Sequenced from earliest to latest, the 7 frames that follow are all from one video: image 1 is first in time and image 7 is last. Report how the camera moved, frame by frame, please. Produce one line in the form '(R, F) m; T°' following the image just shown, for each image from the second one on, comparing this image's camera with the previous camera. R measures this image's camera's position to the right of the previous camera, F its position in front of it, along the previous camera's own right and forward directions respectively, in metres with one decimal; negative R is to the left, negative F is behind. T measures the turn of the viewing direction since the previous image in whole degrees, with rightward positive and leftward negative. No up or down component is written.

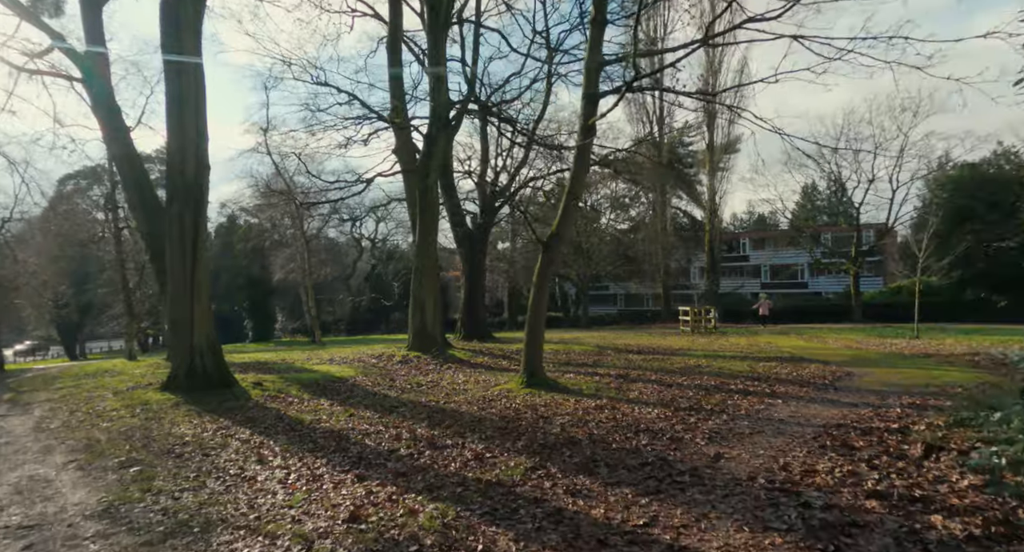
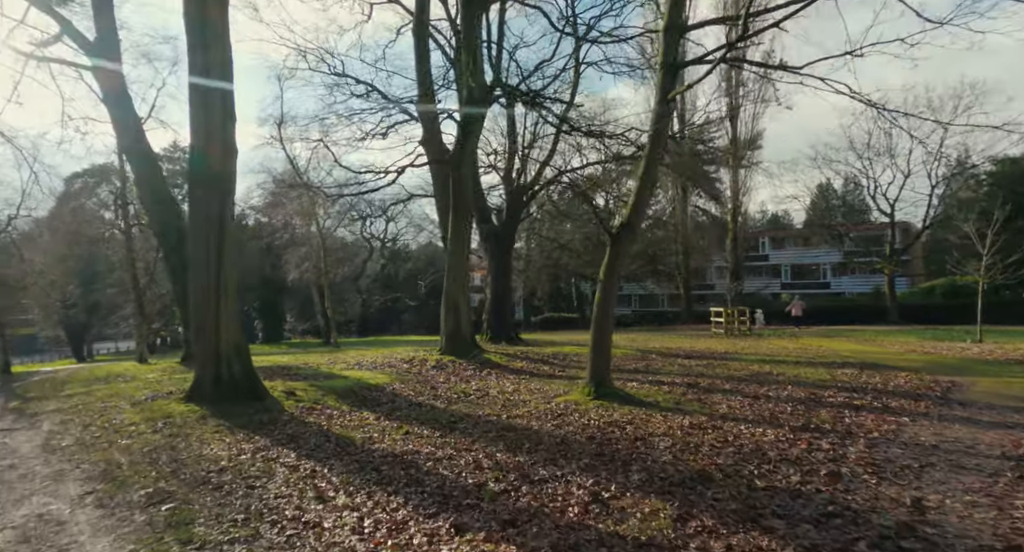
(-0.9, +1.0) m; 0°
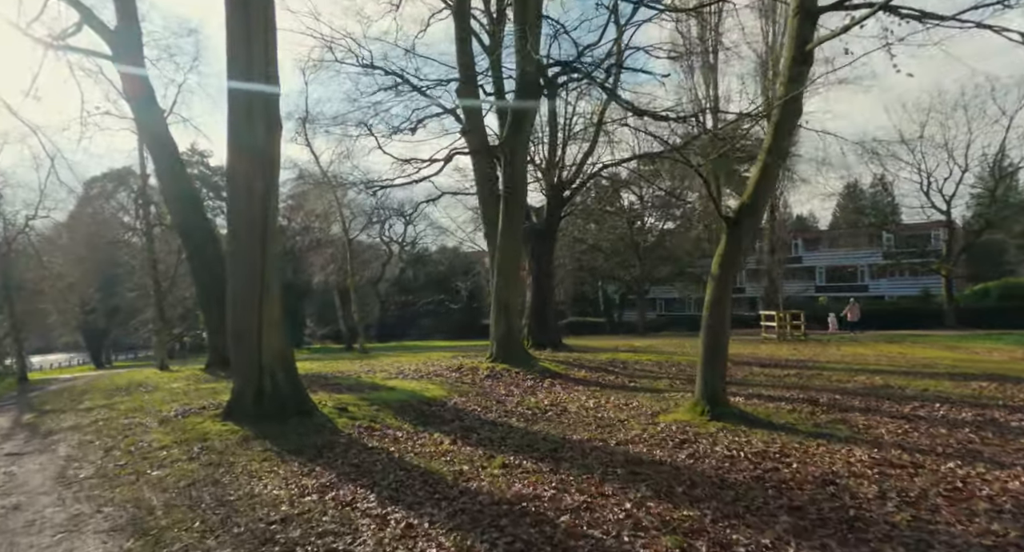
(-1.1, +1.4) m; -1°
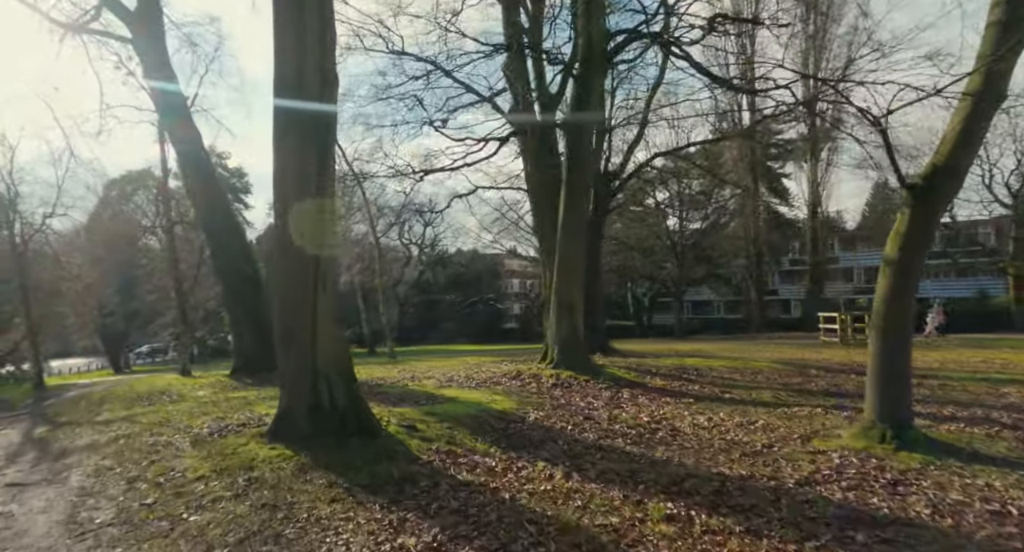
(-1.1, +1.5) m; -1°
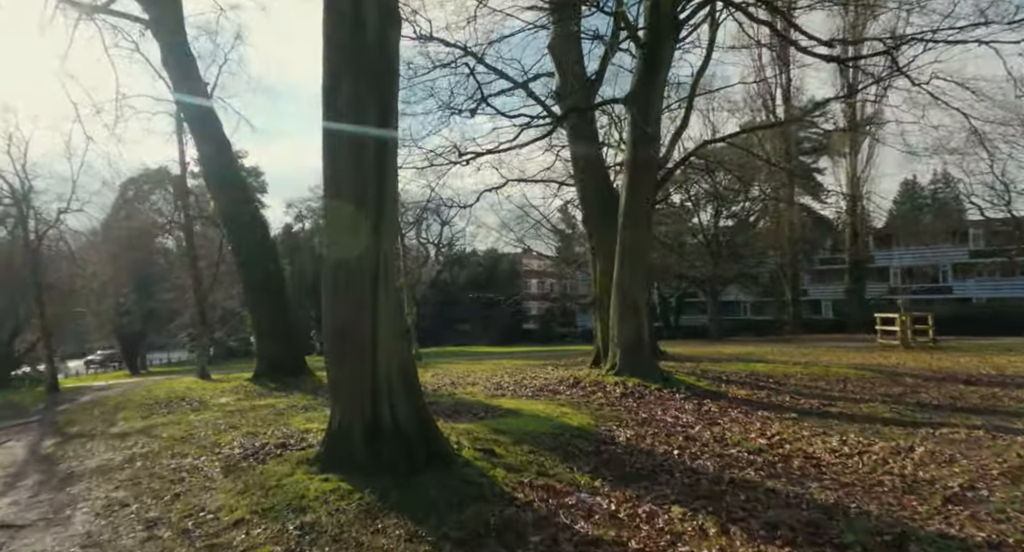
(-0.9, +1.3) m; -1°
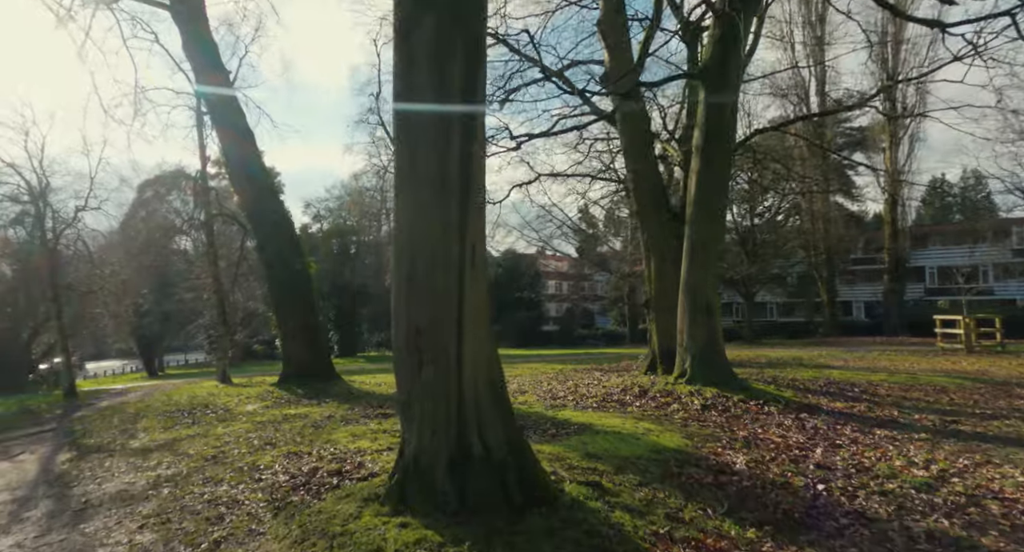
(-0.8, +1.1) m; -1°
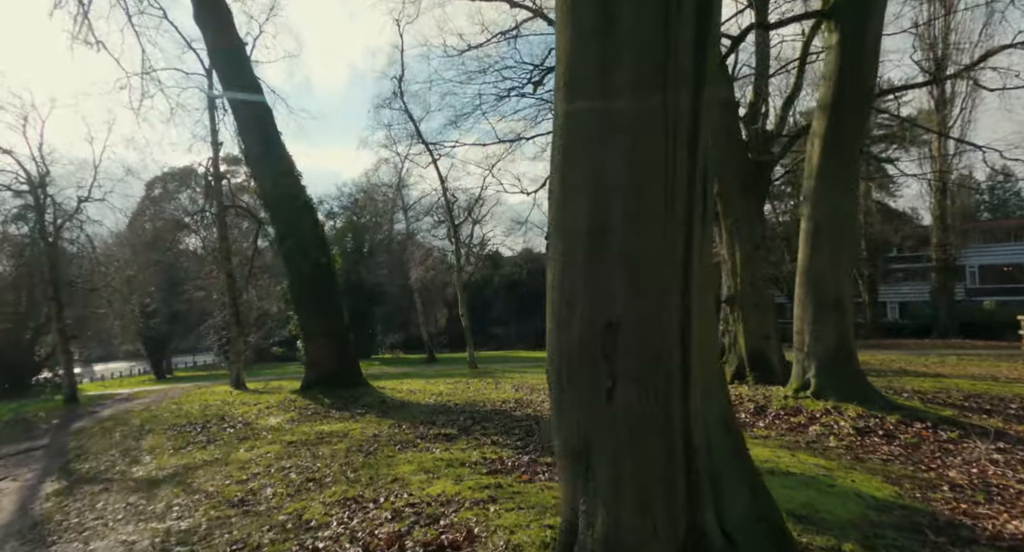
(-1.1, +1.8) m; -1°
